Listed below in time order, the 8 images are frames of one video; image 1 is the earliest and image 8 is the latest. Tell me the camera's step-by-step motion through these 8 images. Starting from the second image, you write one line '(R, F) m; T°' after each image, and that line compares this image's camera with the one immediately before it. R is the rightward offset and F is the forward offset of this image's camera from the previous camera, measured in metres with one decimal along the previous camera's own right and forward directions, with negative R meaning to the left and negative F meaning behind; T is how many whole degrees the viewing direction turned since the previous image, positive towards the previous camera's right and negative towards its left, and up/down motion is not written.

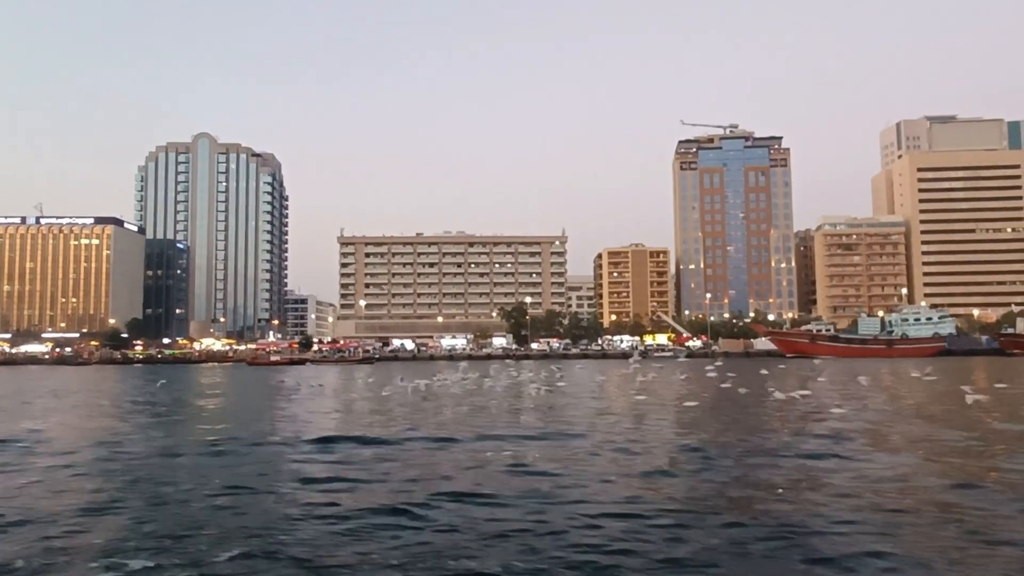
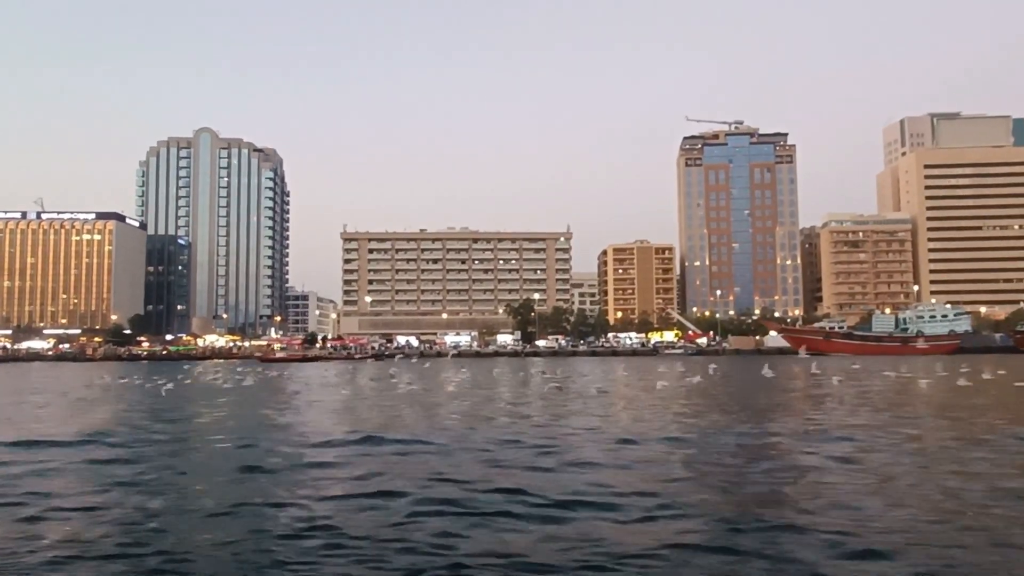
(-1.4, +0.7) m; 0°
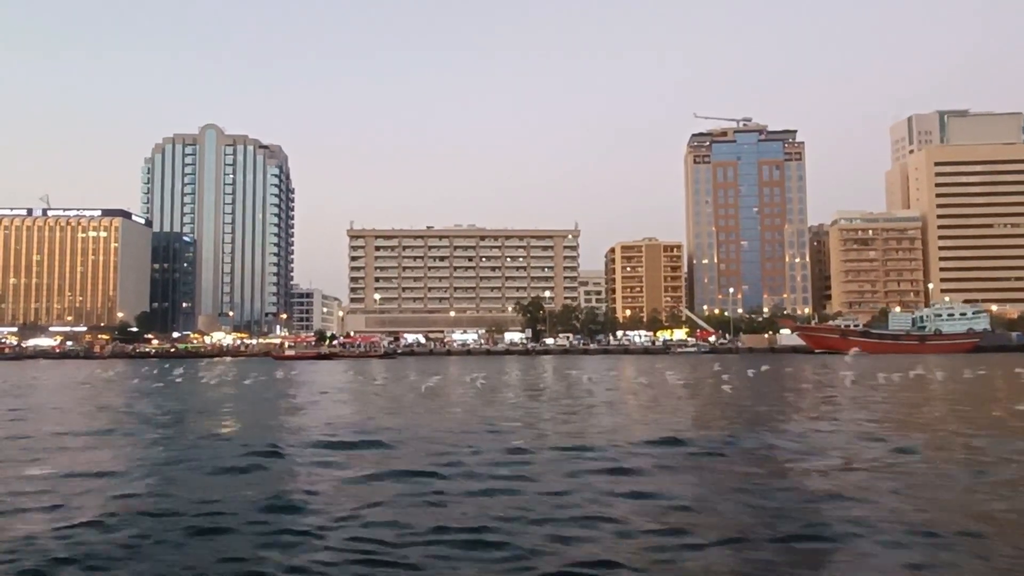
(-1.2, +0.6) m; 0°
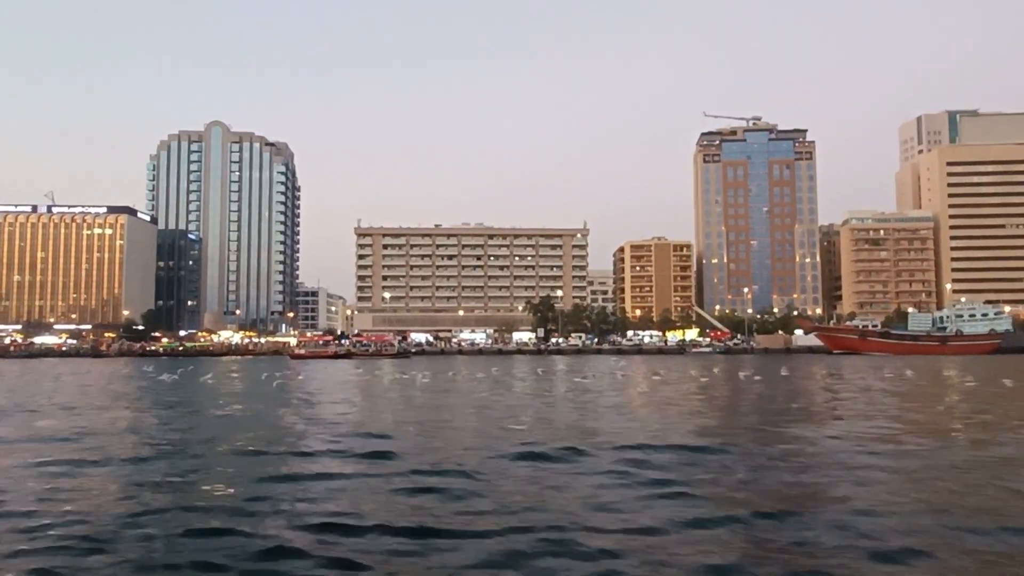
(-1.3, +0.9) m; 0°
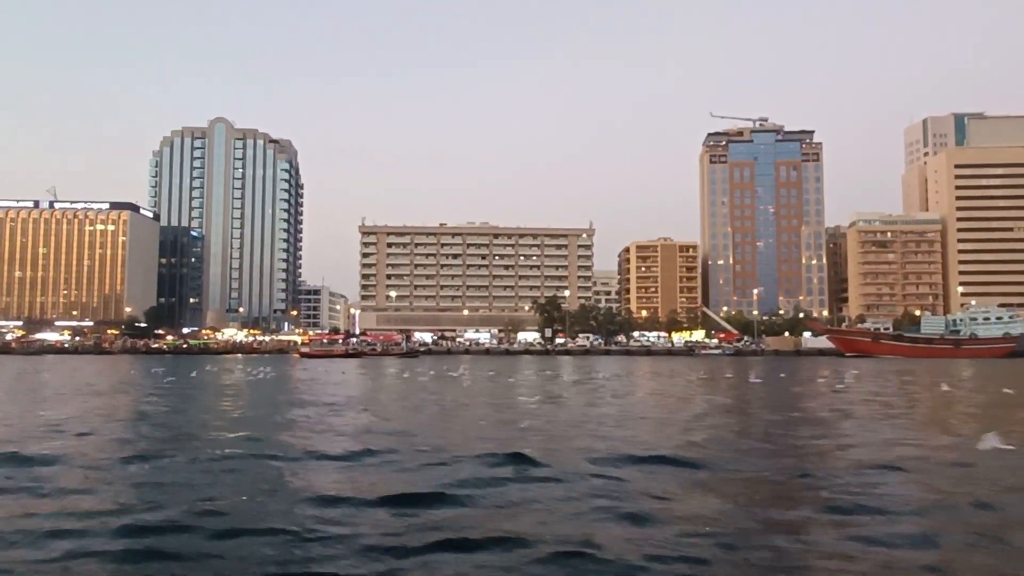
(-1.0, +0.7) m; 0°
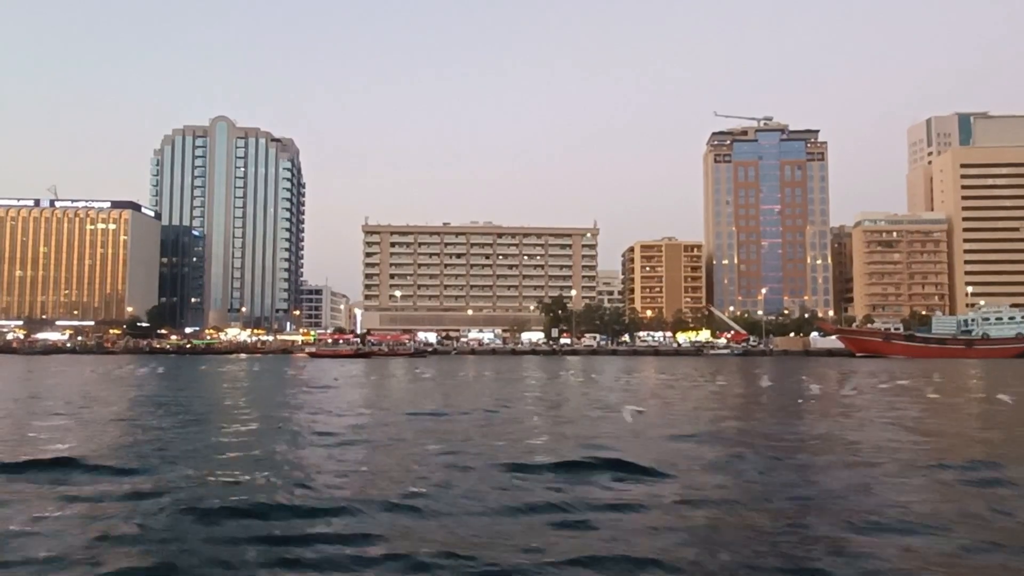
(-0.8, +0.6) m; 0°
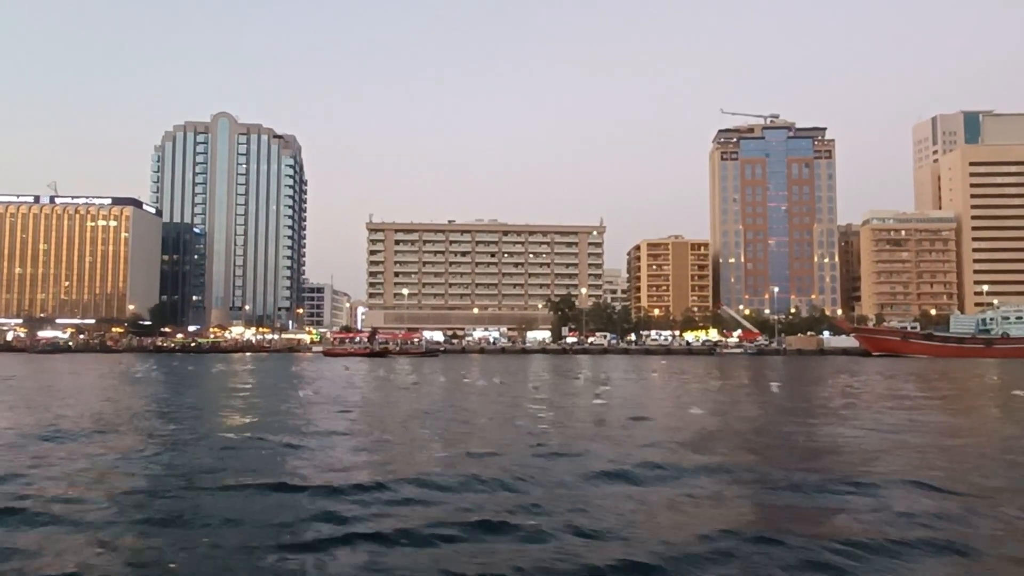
(-1.4, +1.1) m; 0°
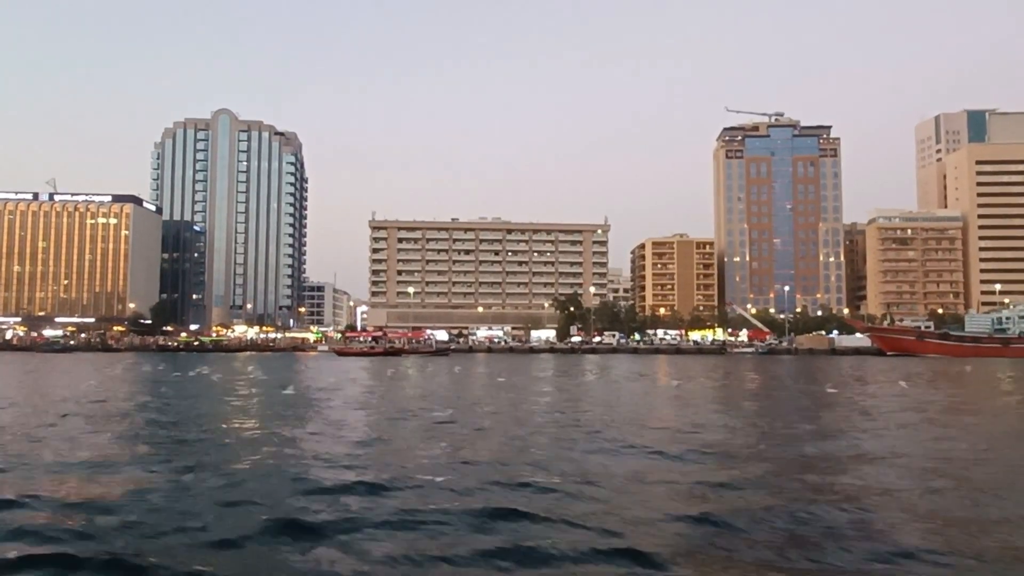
(-1.3, +0.9) m; 0°
